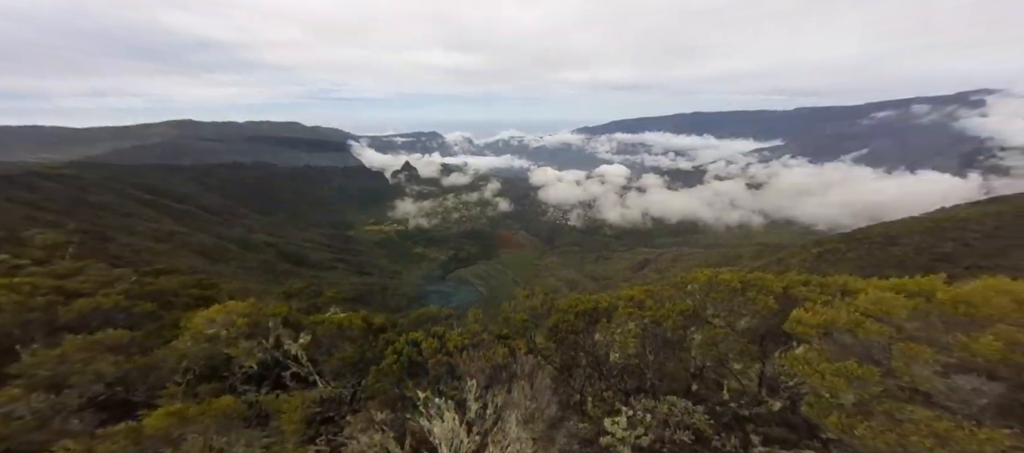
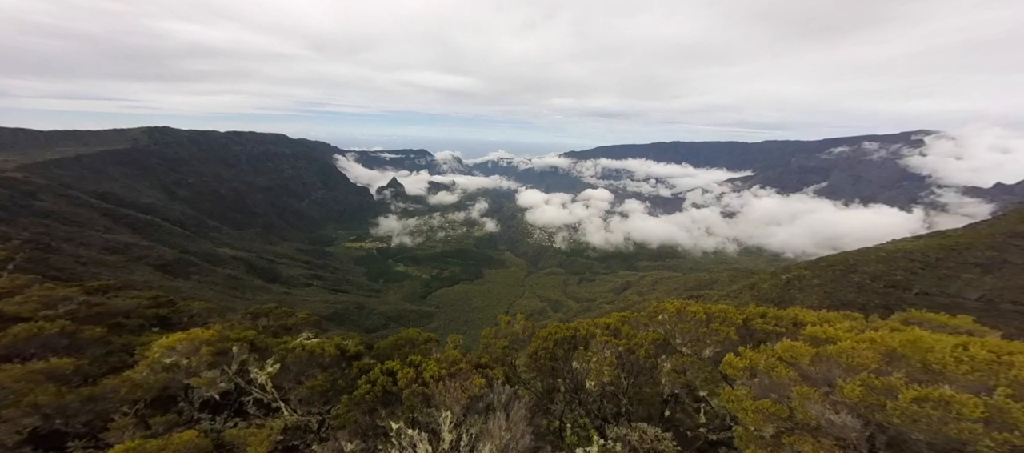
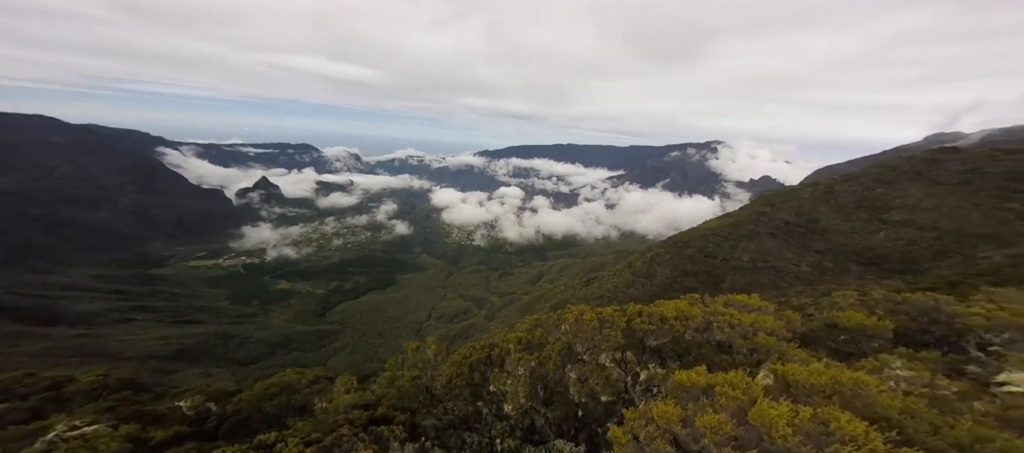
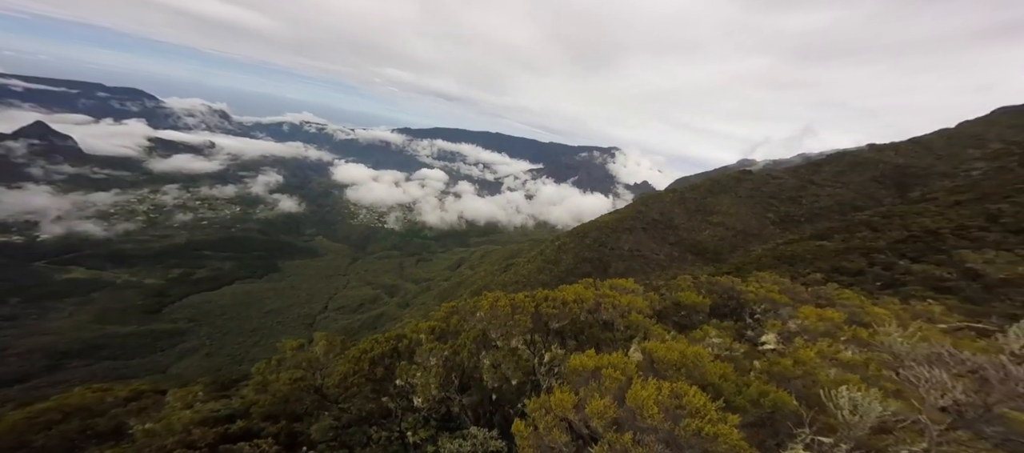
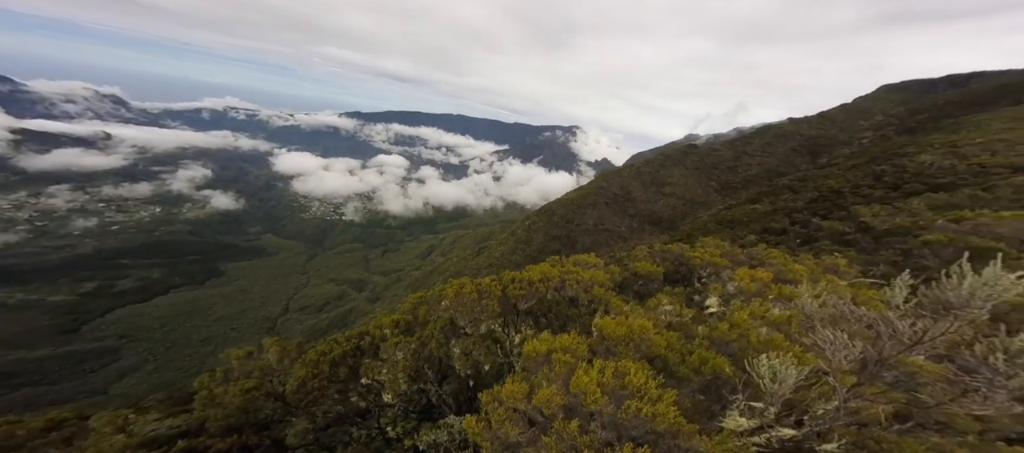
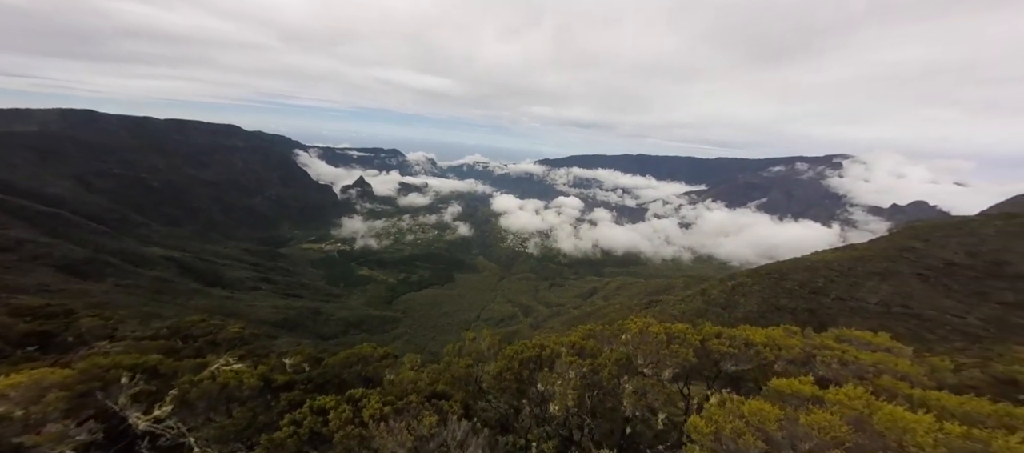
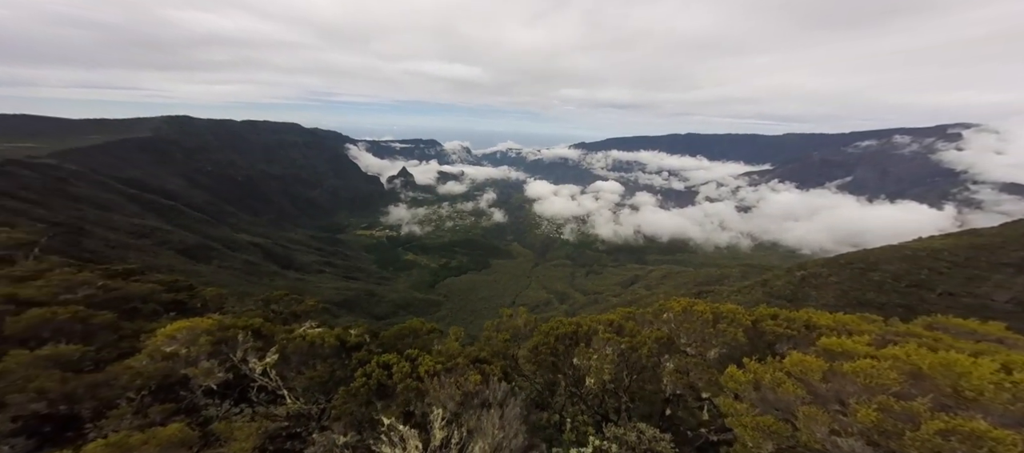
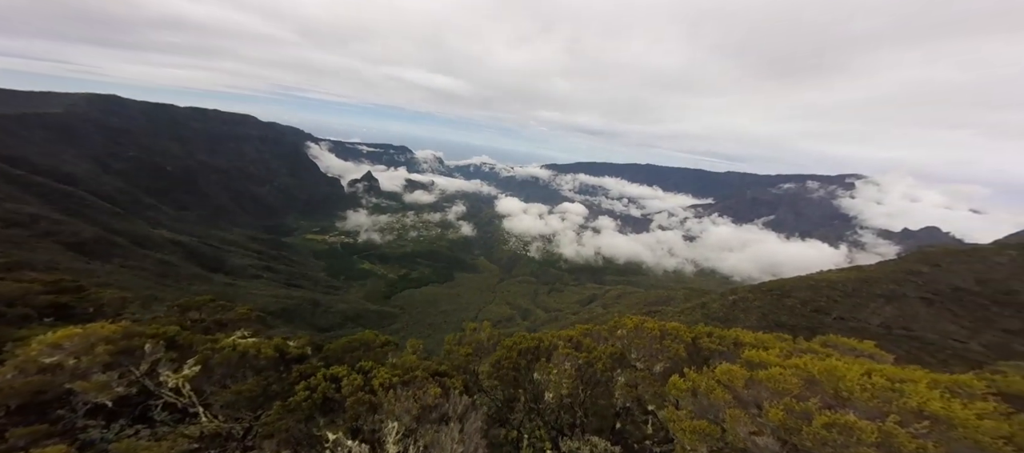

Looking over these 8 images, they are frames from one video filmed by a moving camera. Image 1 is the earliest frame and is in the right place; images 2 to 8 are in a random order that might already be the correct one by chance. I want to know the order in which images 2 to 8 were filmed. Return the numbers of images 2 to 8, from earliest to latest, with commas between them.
2, 8, 7, 6, 3, 4, 5
